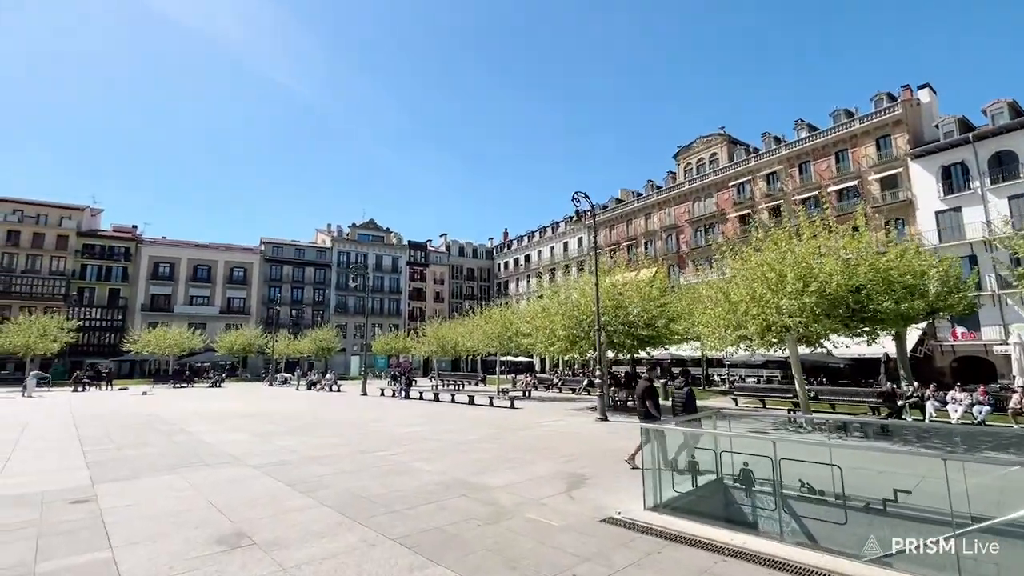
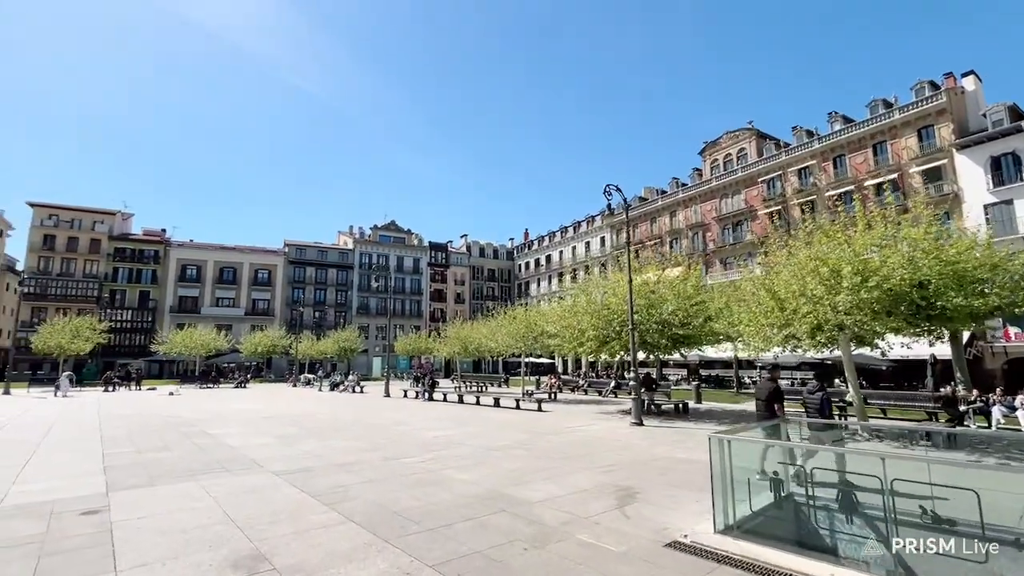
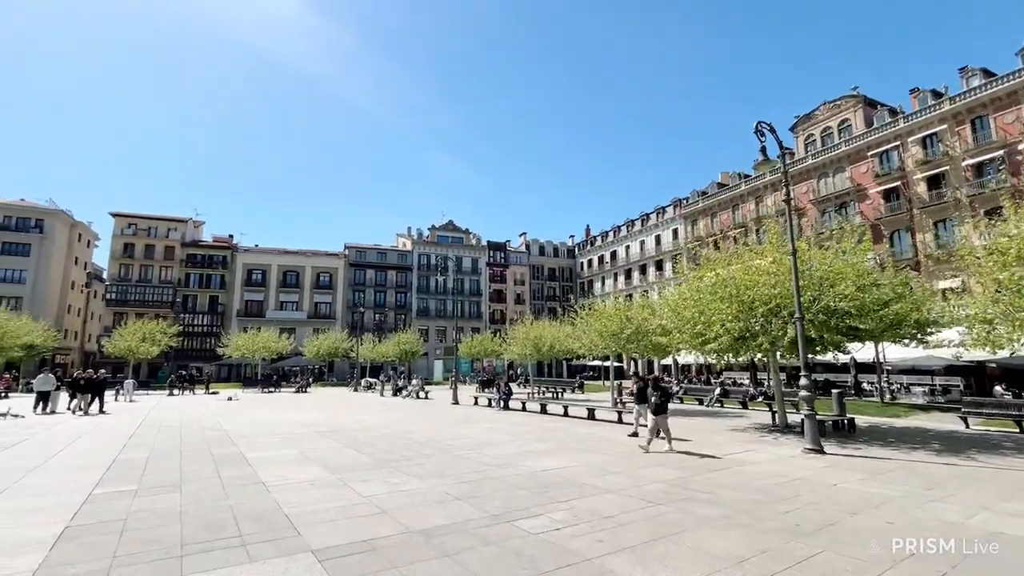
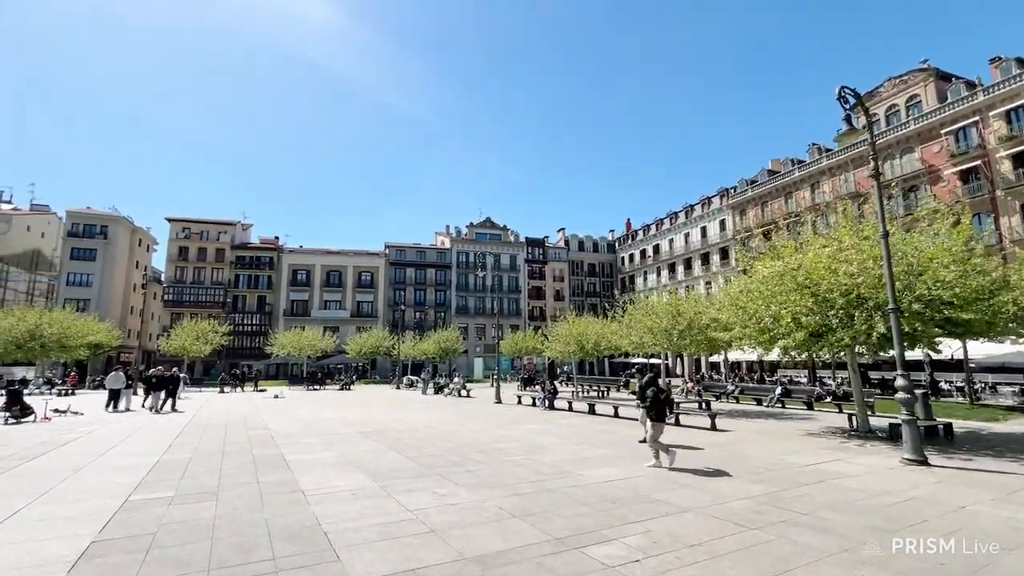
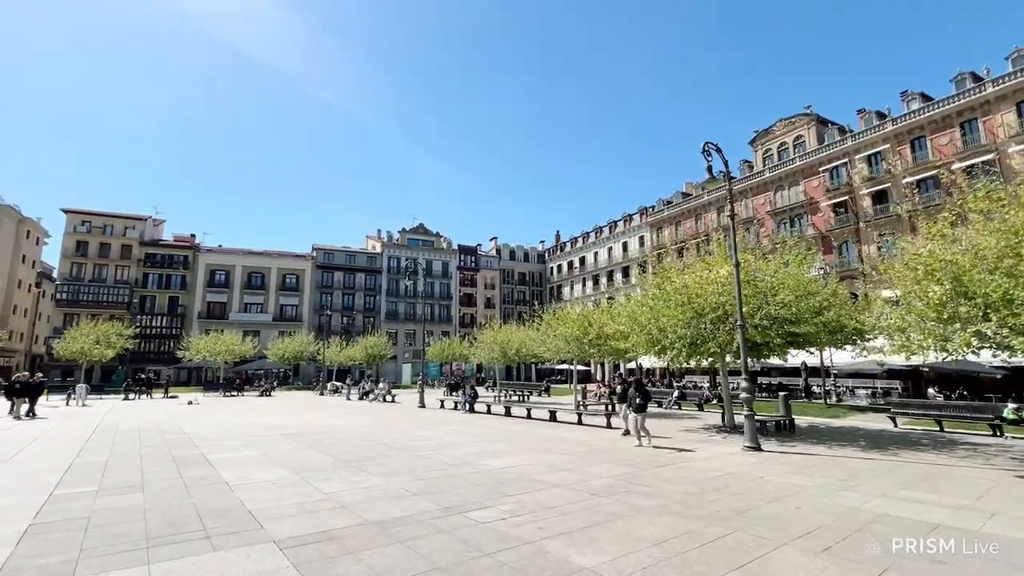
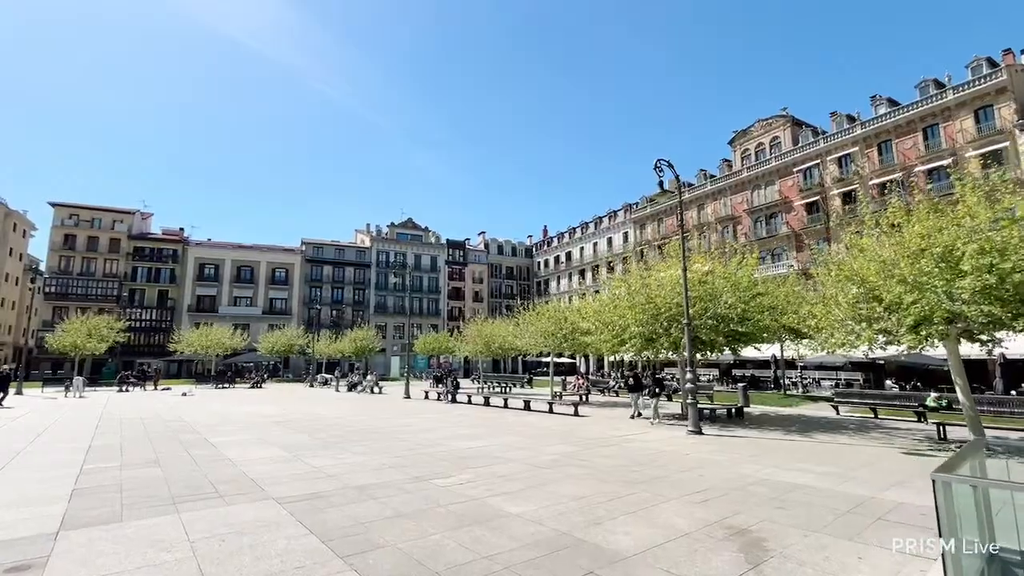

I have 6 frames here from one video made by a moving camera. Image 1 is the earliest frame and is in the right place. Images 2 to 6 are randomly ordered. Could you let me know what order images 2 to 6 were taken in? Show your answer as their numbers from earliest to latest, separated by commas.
2, 6, 5, 3, 4
